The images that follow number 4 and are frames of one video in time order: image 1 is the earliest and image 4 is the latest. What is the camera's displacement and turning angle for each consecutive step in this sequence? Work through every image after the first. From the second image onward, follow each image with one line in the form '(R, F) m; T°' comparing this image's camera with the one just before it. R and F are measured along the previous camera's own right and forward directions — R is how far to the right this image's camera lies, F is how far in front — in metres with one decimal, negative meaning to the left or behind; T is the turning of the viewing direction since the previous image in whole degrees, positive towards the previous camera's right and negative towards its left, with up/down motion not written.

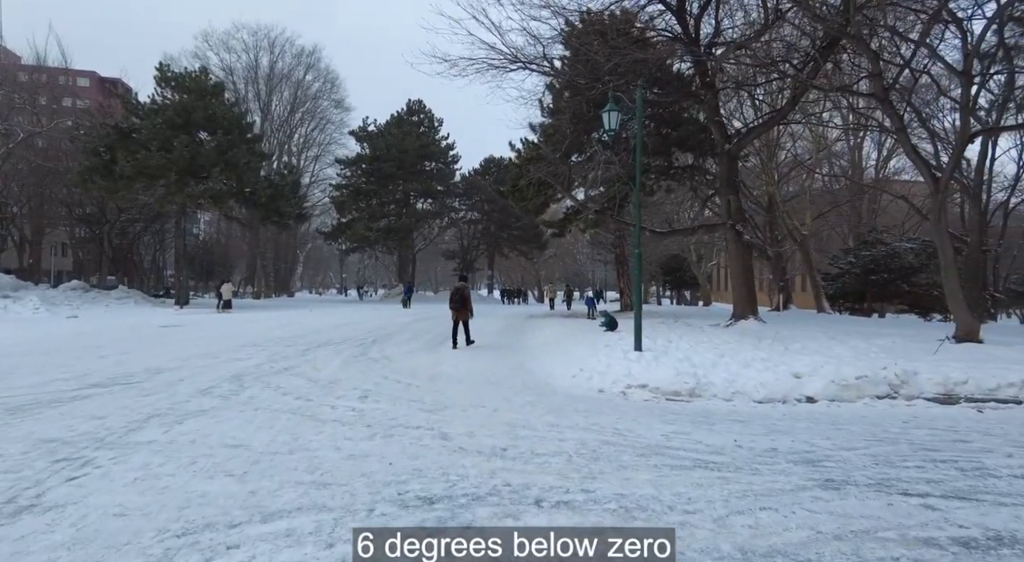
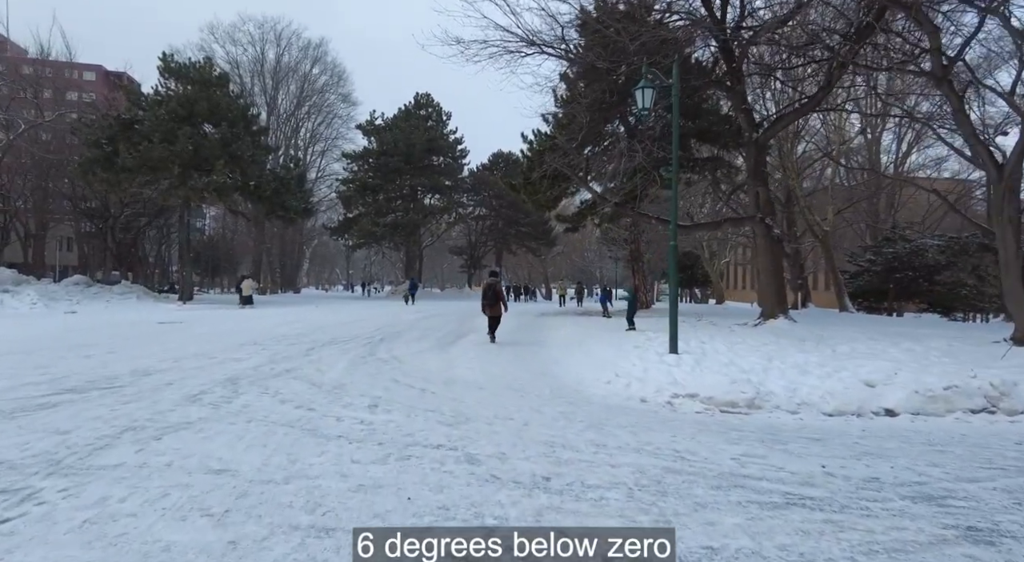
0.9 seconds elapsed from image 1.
(-0.2, +1.1) m; 0°
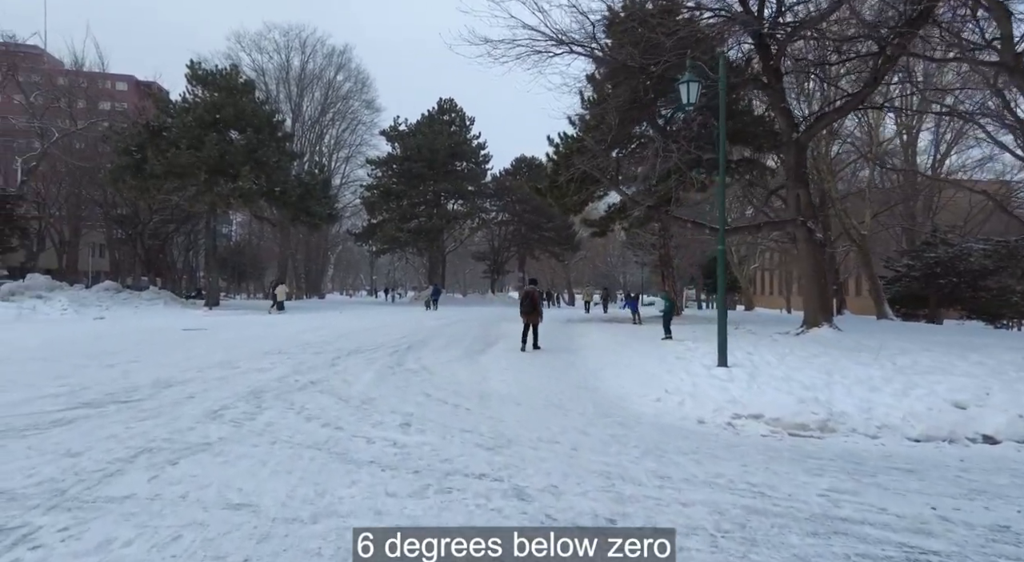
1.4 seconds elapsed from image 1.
(-0.2, +0.6) m; -2°
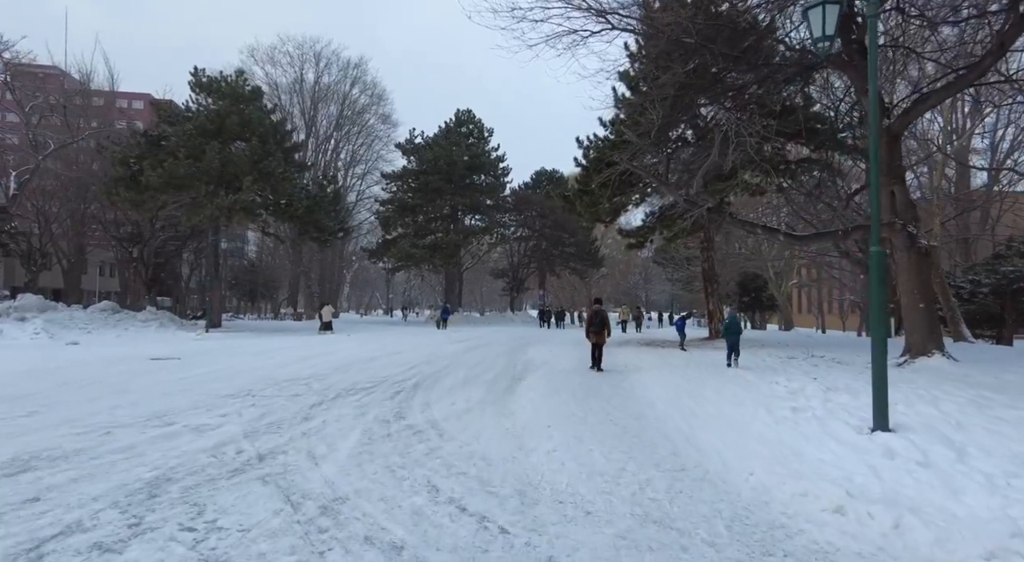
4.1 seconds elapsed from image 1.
(-0.3, +3.3) m; -1°
